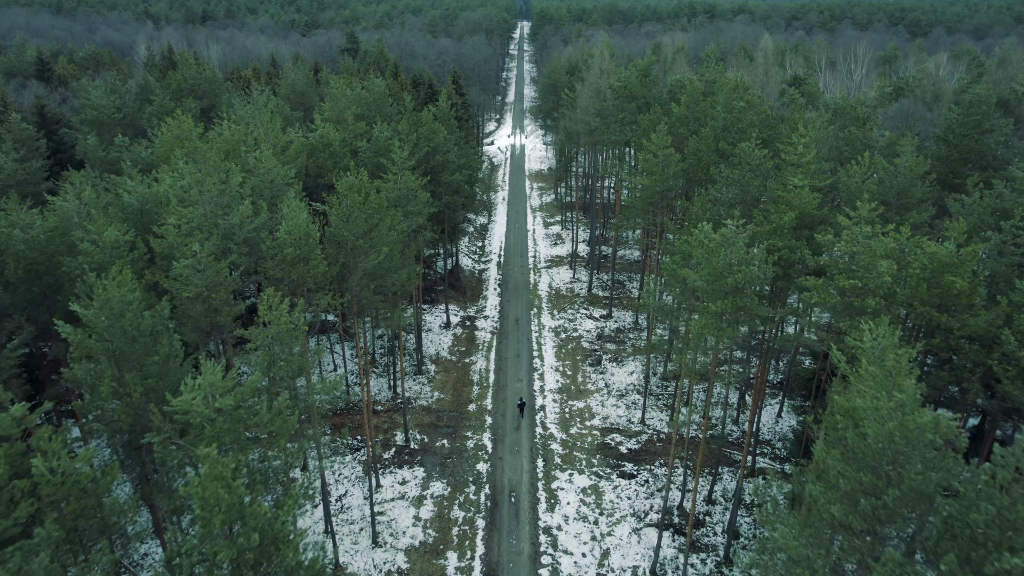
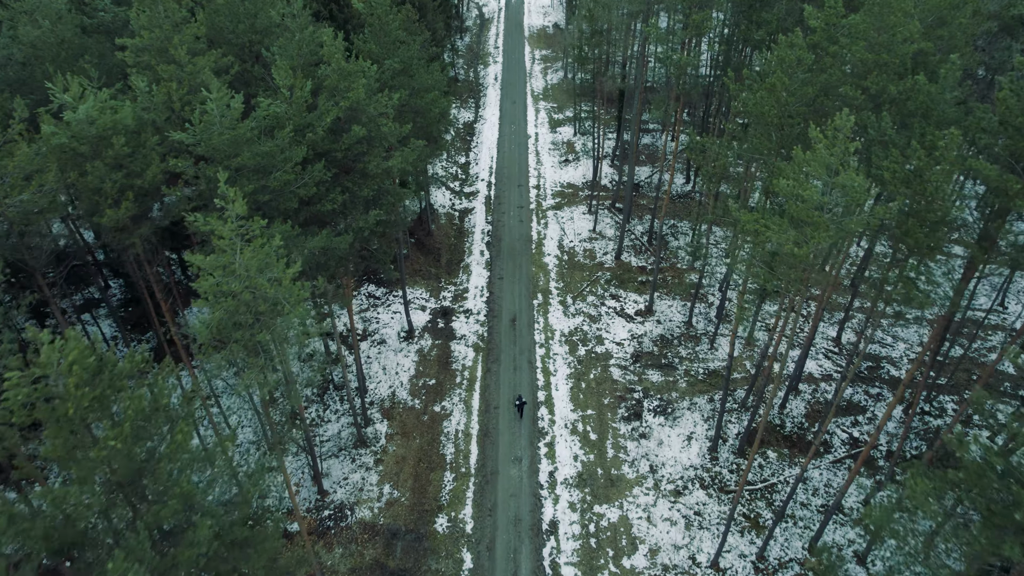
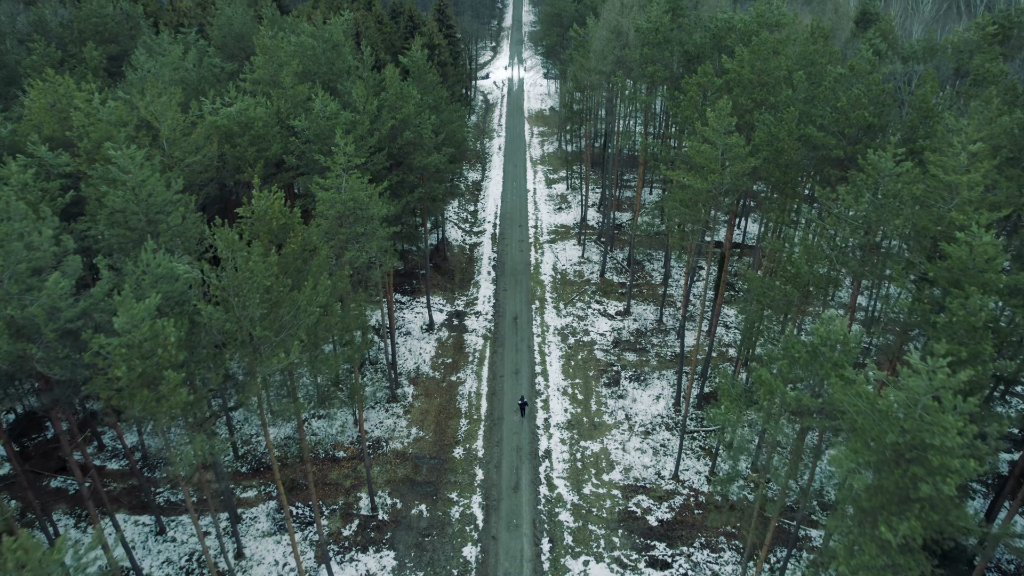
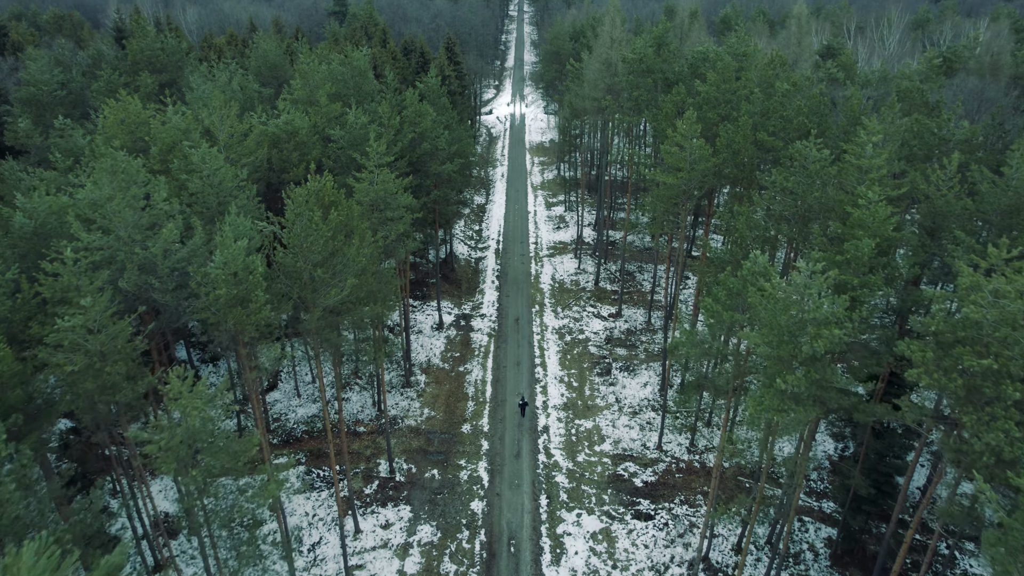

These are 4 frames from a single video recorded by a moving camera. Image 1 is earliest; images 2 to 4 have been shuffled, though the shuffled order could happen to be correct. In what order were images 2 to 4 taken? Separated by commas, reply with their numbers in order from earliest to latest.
4, 3, 2
